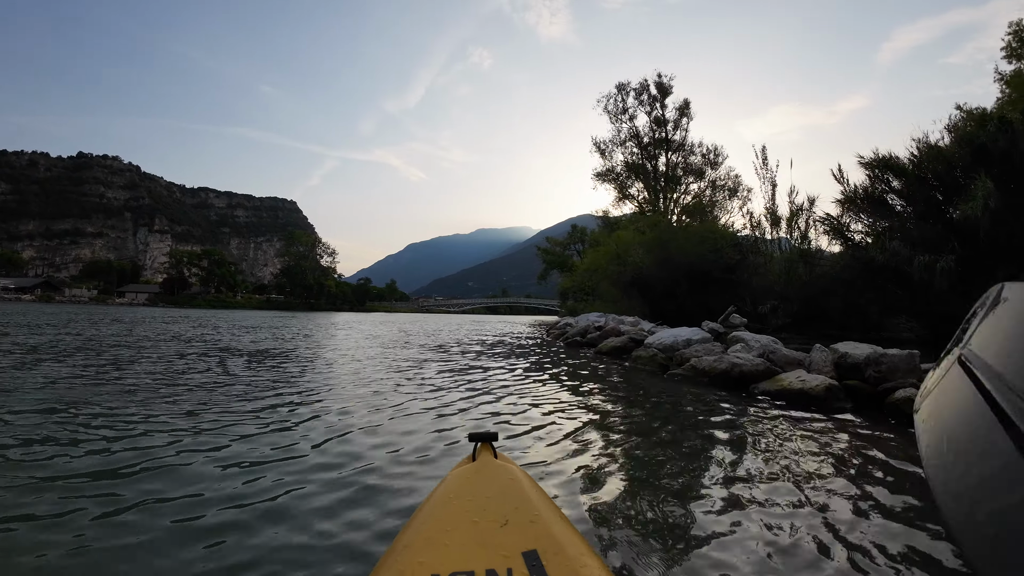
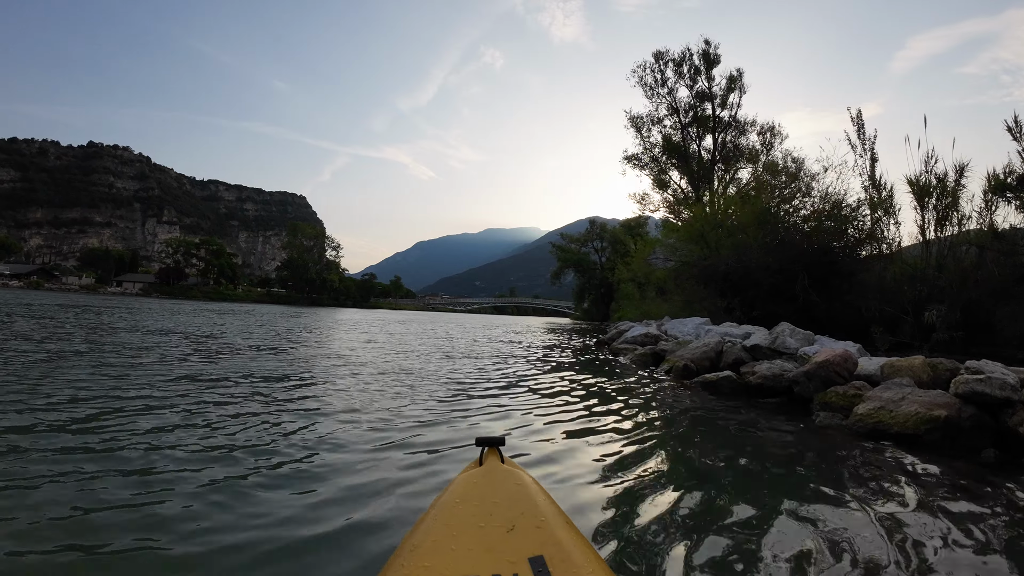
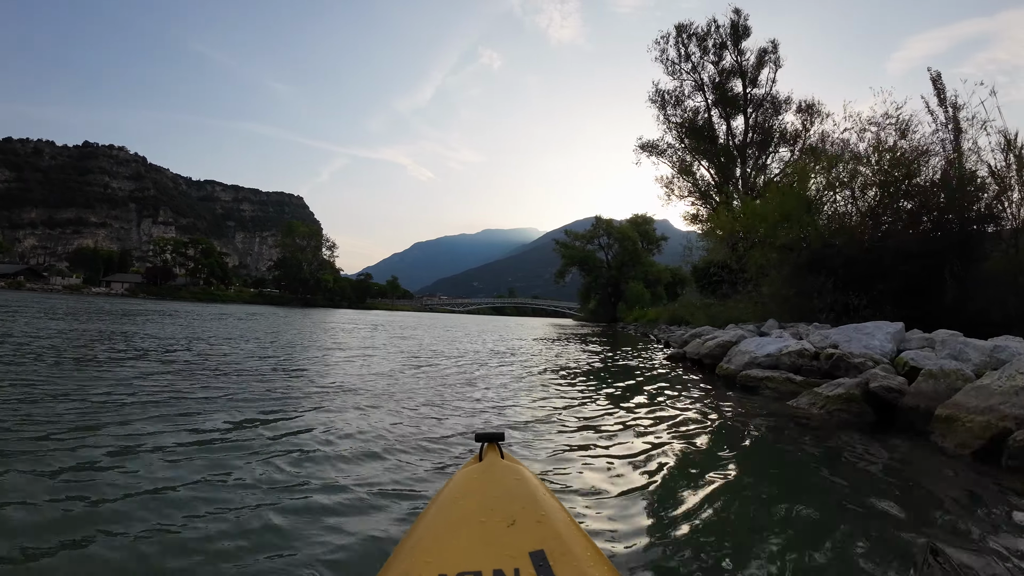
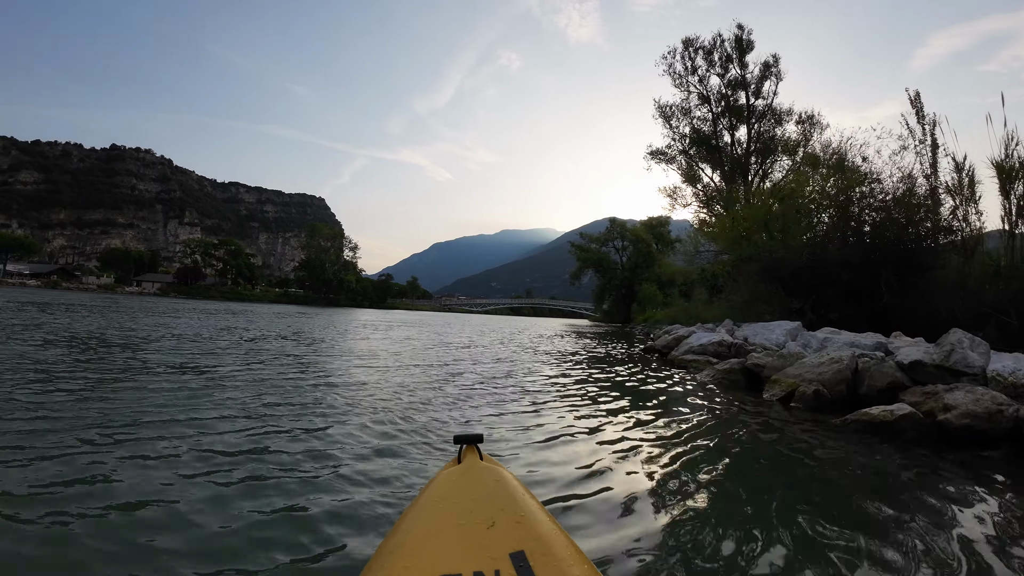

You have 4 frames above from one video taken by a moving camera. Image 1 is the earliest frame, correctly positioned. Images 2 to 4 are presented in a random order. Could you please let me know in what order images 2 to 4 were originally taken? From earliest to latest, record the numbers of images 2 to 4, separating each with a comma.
2, 4, 3
